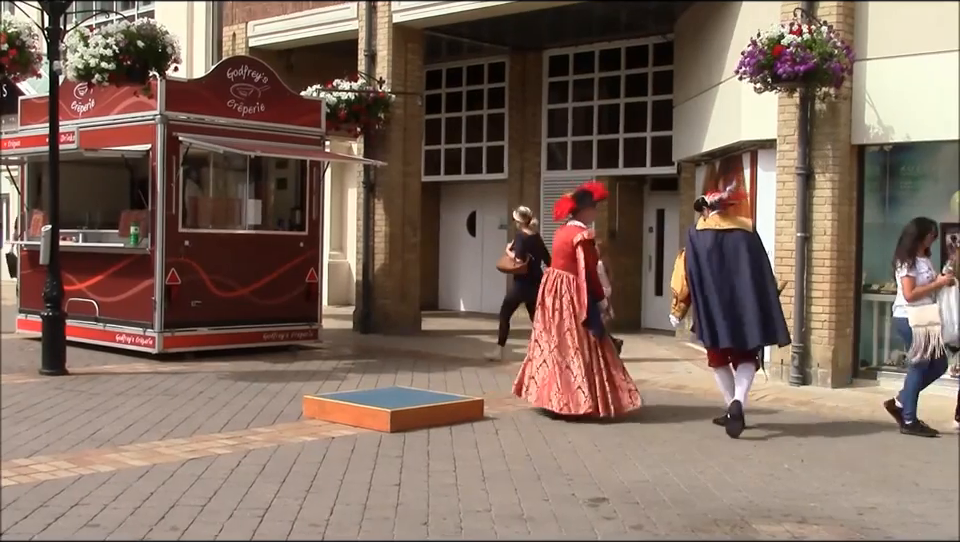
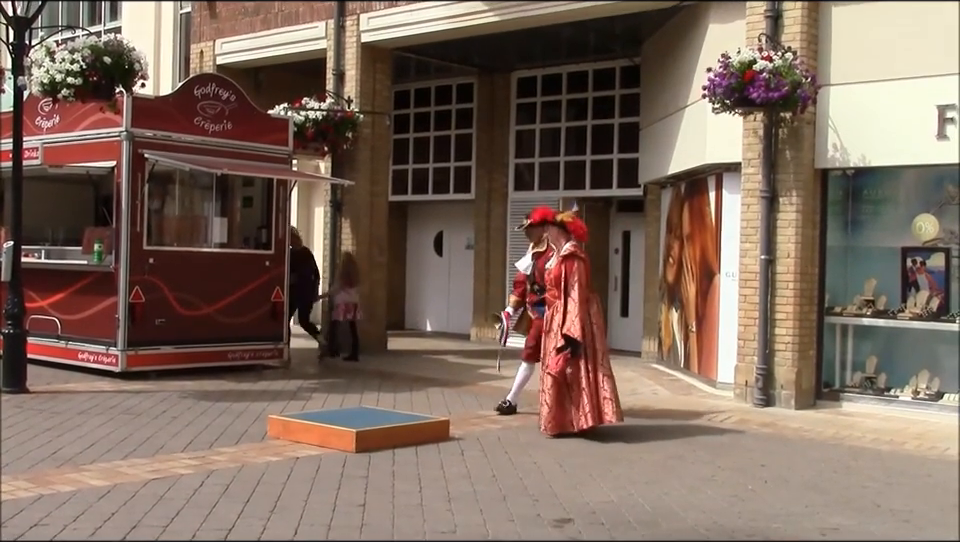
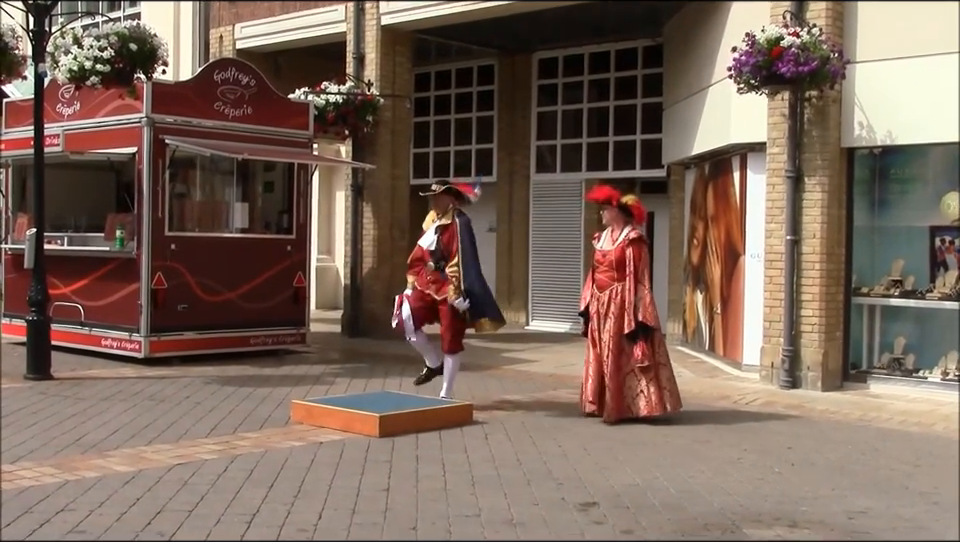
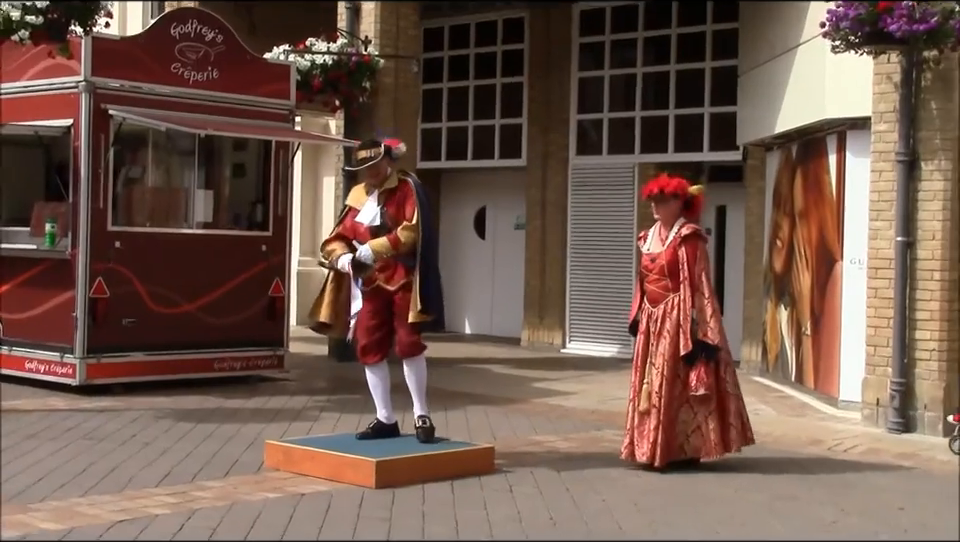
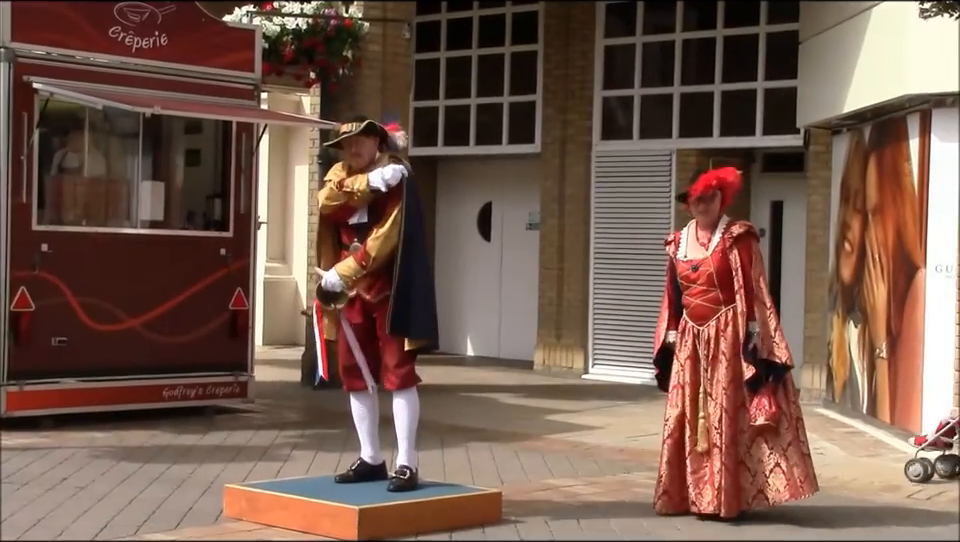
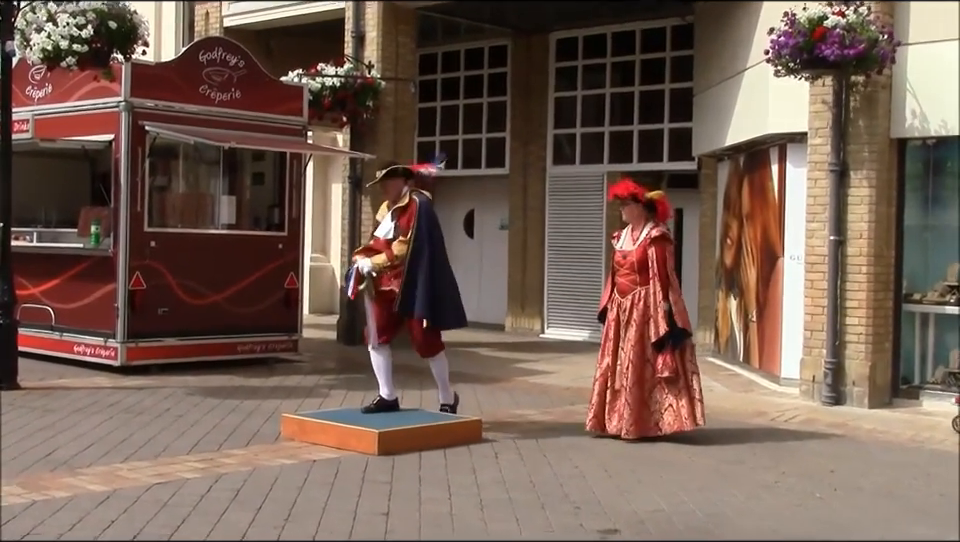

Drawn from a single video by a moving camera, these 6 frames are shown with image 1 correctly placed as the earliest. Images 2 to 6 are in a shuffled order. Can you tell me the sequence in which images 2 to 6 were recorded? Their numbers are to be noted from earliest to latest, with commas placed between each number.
2, 3, 6, 4, 5
